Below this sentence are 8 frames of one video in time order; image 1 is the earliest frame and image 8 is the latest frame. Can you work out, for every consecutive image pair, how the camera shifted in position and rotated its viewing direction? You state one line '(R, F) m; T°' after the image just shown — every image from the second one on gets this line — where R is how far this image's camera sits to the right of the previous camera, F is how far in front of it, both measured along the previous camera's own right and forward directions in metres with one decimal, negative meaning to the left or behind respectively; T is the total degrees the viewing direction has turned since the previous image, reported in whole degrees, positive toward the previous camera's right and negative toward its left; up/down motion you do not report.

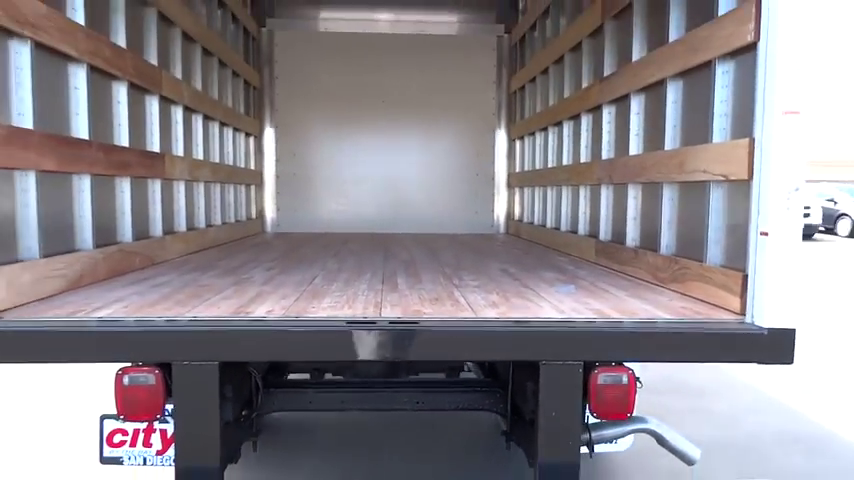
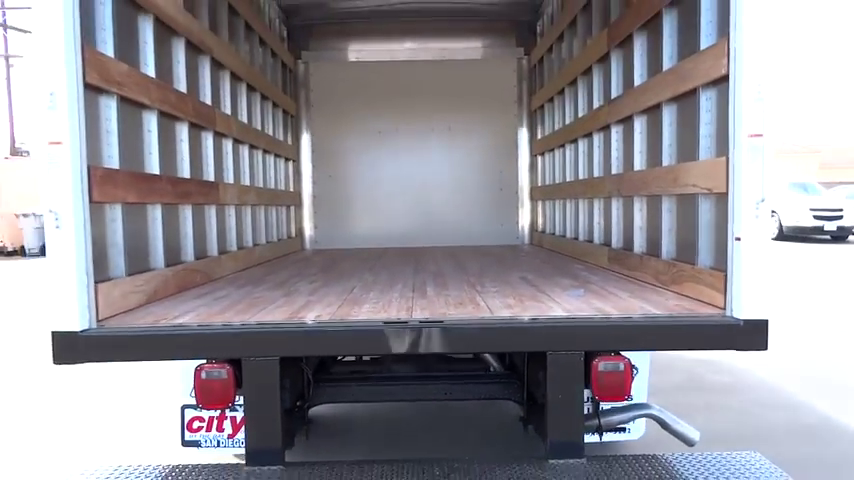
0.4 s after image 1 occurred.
(0.0, -0.4) m; -3°
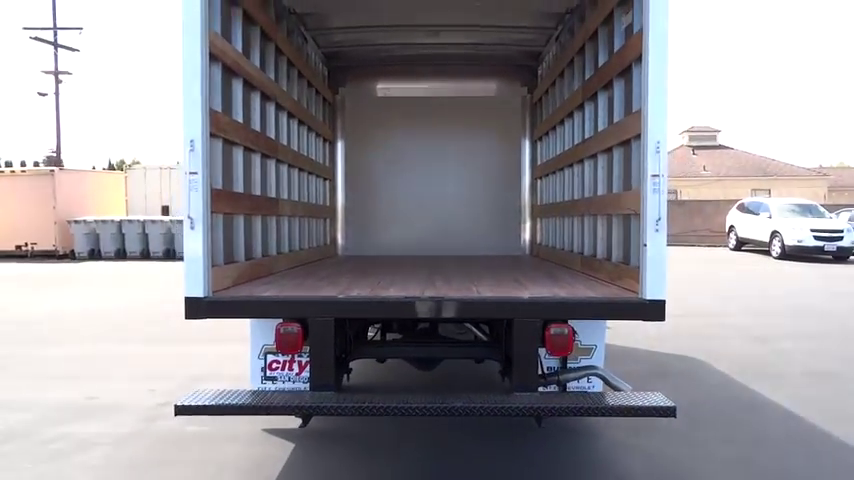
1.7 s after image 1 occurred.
(+0.1, -1.1) m; -2°
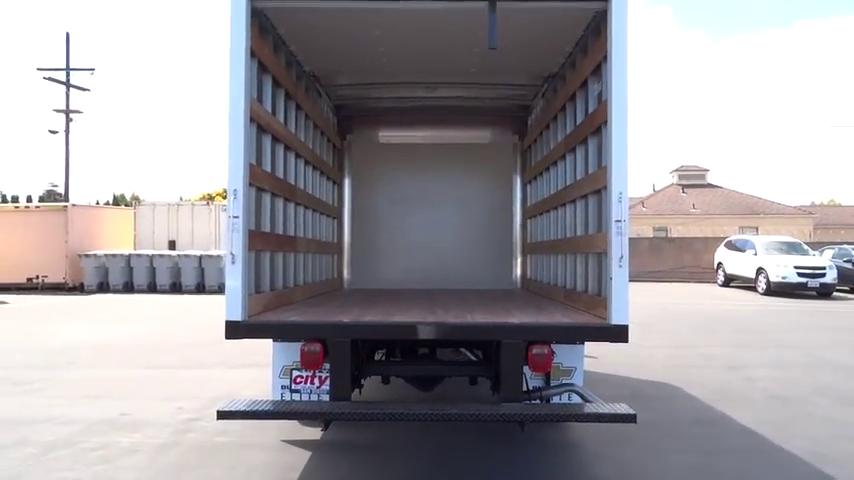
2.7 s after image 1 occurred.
(0.0, -0.7) m; 0°
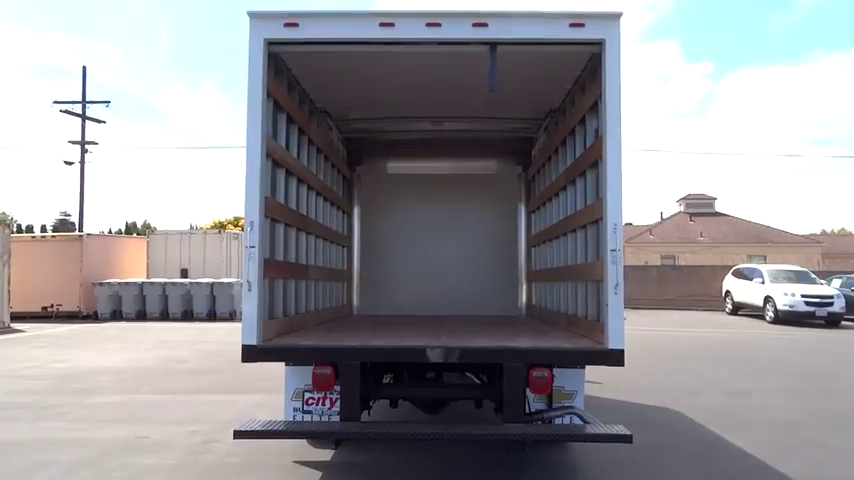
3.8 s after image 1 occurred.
(0.0, -0.2) m; -1°
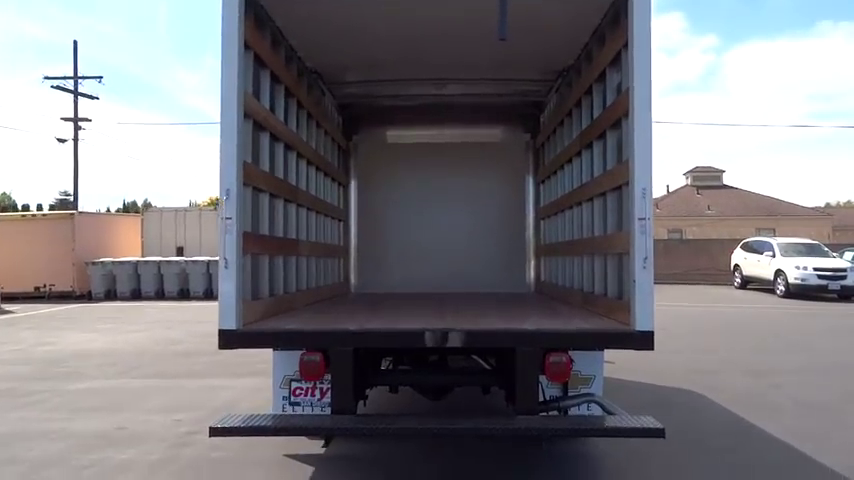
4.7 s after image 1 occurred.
(0.0, +0.5) m; 0°
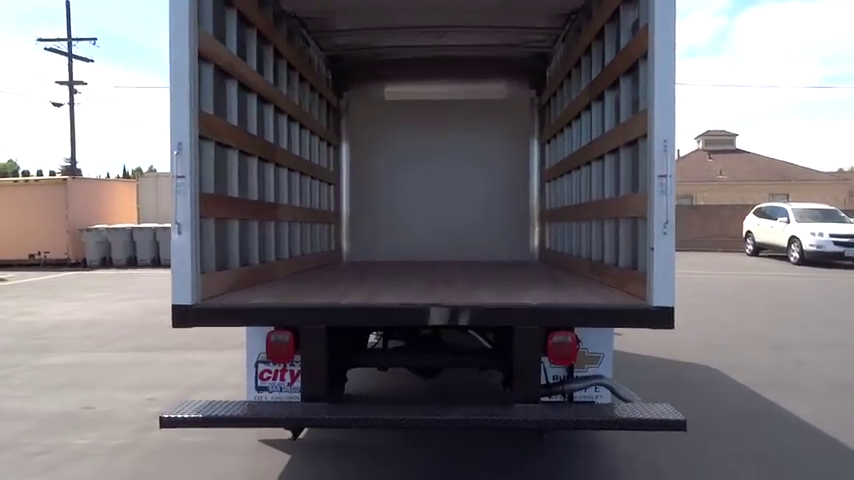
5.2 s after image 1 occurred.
(+0.1, +0.5) m; -1°
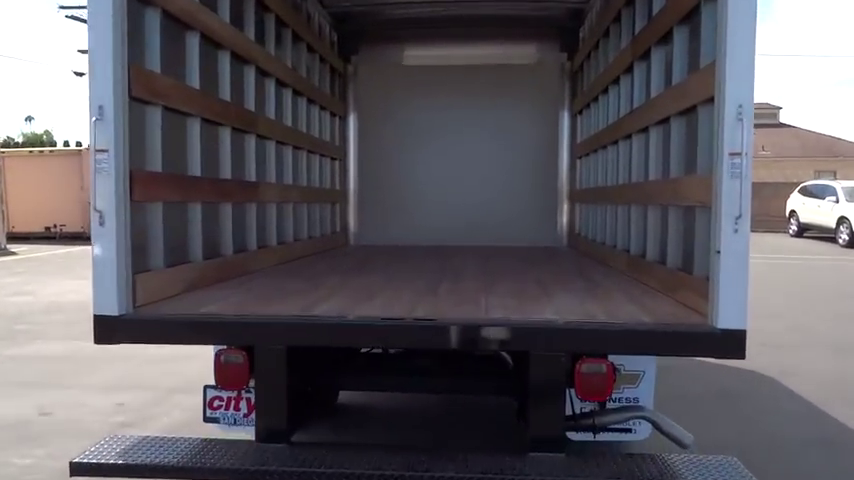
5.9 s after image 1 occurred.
(+0.1, +0.8) m; -2°
